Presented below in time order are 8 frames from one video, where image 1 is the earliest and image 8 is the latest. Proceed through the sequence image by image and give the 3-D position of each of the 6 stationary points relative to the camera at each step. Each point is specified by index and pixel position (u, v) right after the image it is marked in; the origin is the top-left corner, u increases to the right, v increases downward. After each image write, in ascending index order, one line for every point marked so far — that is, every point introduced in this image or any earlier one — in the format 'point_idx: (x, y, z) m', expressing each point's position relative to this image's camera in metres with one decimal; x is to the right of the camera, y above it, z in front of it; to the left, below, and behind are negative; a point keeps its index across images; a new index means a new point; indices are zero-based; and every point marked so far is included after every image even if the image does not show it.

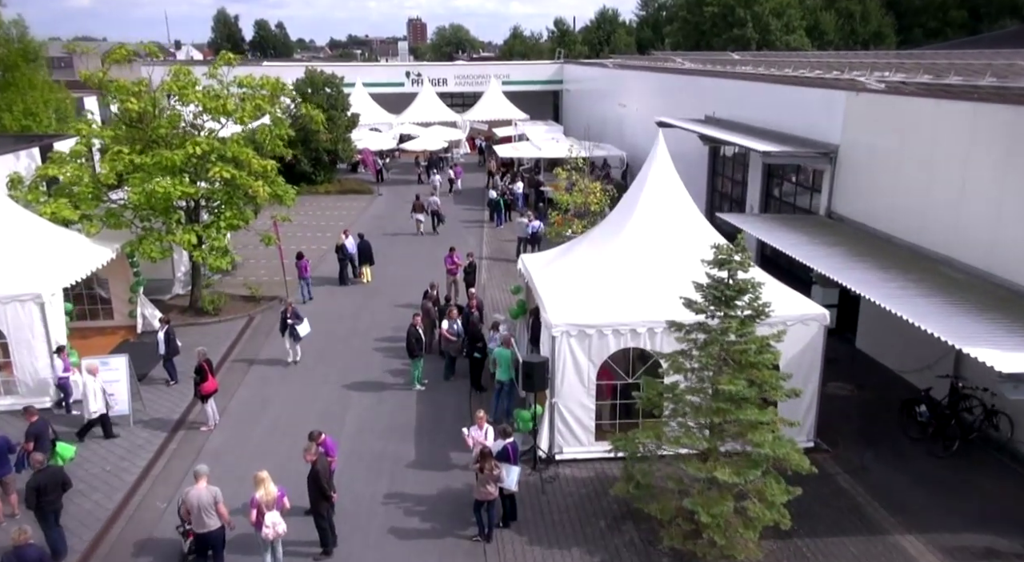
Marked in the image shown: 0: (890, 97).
0: (+6.1, +3.0, +13.0) m
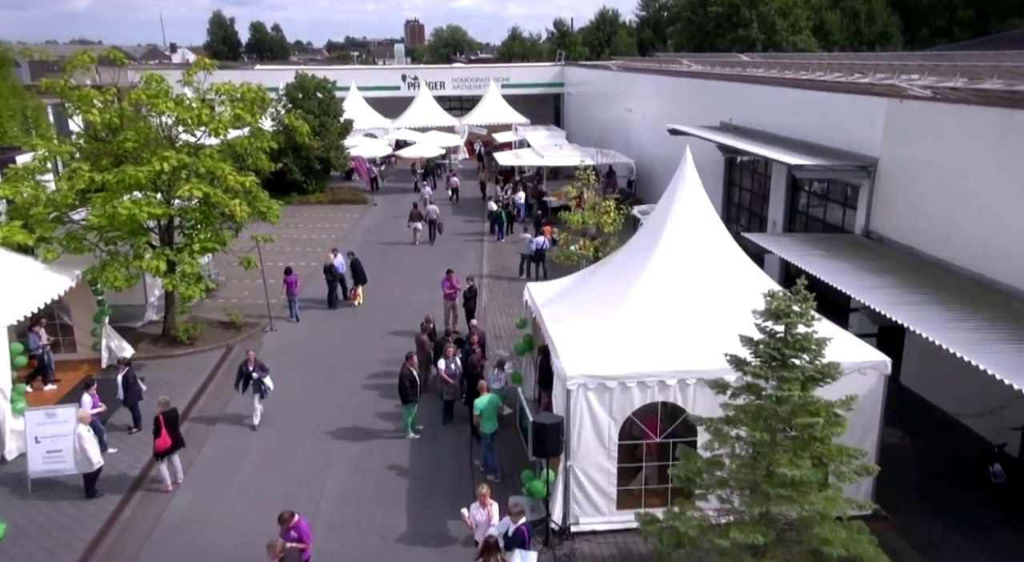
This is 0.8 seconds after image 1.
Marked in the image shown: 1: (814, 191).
0: (+6.1, +2.5, +11.6) m
1: (+5.9, +1.7, +15.7) m
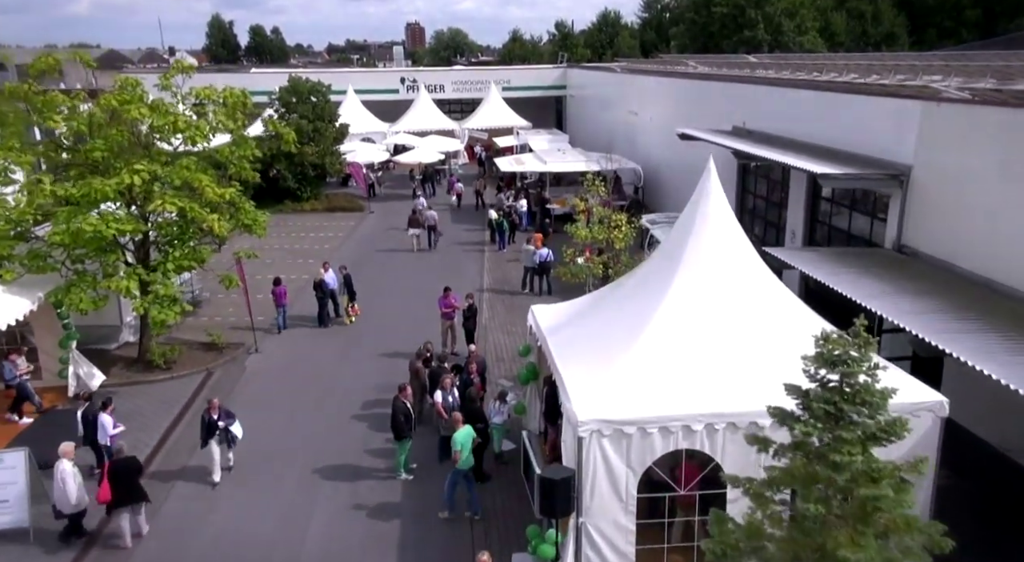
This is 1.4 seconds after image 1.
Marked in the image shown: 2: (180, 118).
0: (+6.2, +2.2, +10.6) m
1: (+5.9, +1.4, +14.6) m
2: (-5.5, +2.7, +13.3) m
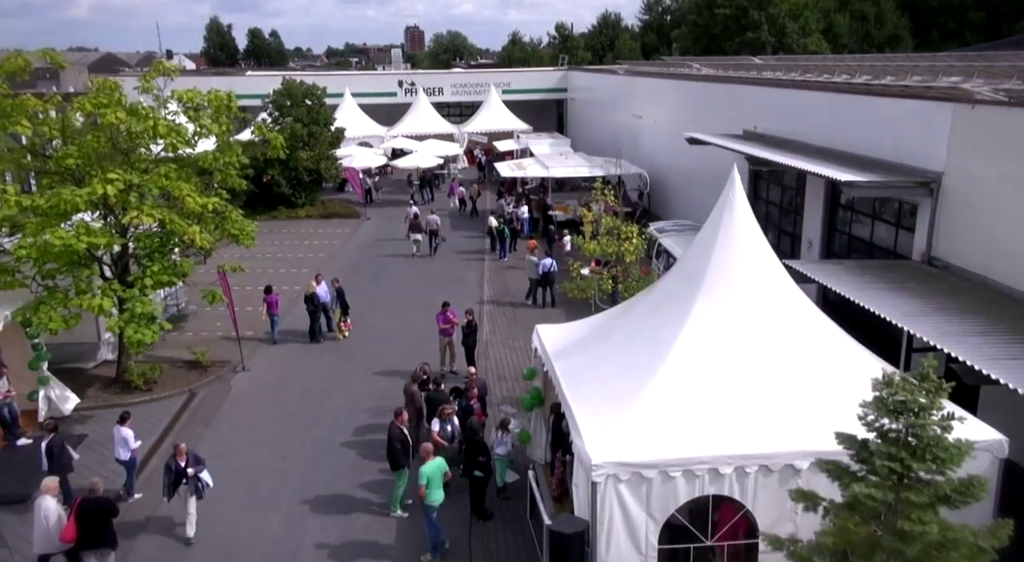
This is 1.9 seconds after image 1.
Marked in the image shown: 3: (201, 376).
0: (+6.2, +2.0, +9.7) m
1: (+5.9, +1.2, +13.8) m
2: (-5.5, +2.4, +12.5) m
3: (-5.2, -1.6, +13.7) m
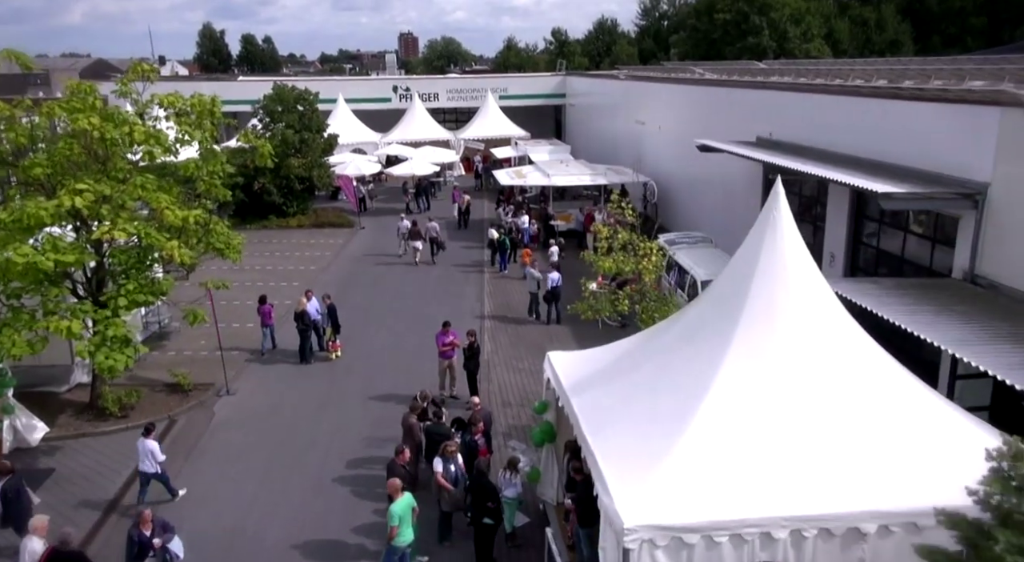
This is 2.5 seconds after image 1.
0: (+6.3, +1.8, +8.9) m
1: (+6.0, +0.9, +12.9) m
2: (-5.4, +2.2, +11.6) m
3: (-5.2, -1.9, +12.7) m
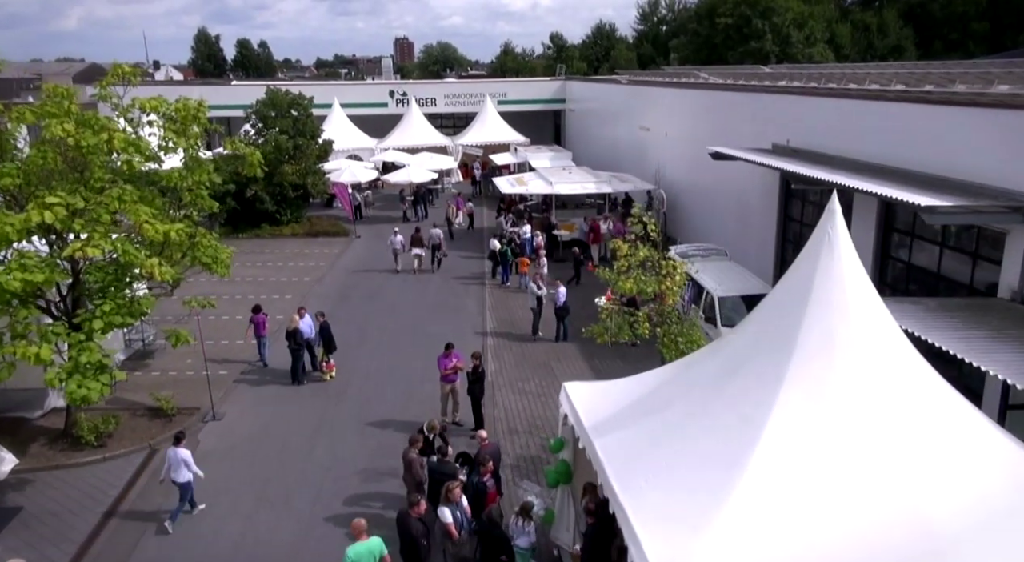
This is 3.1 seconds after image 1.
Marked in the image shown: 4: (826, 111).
0: (+6.4, +1.6, +8.0) m
1: (+6.1, +0.7, +12.1) m
2: (-5.3, +1.9, +10.7) m
3: (-5.1, -2.1, +11.8) m
4: (+5.8, +3.2, +15.2) m
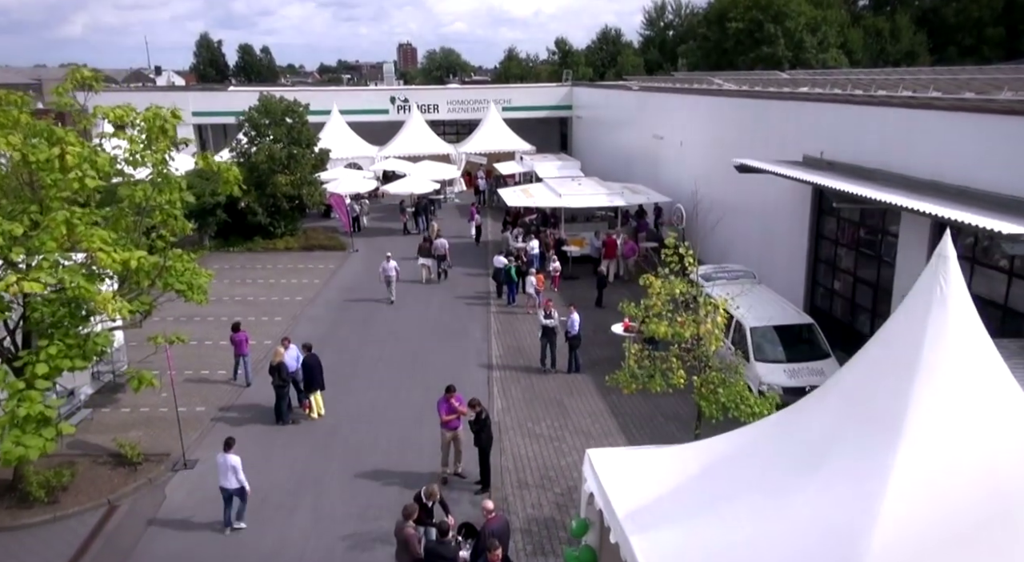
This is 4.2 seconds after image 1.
0: (+6.5, +1.2, +6.7) m
1: (+6.2, +0.3, +10.7) m
2: (-5.1, +1.5, +9.3) m
3: (-4.9, -2.6, +10.4) m
4: (+6.0, +2.8, +13.9) m
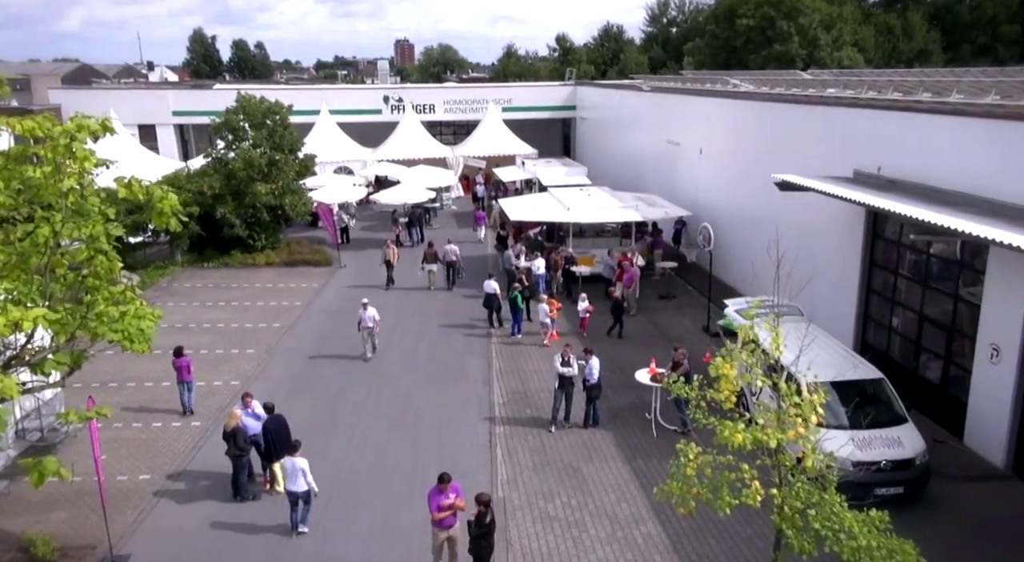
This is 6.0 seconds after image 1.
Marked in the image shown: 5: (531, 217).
0: (+6.7, +0.5, +4.5) m
1: (+6.3, -0.3, +8.6) m
2: (-5.0, +0.9, +7.2) m
3: (-4.8, -3.1, +8.3) m
4: (+6.1, +2.2, +11.7) m
5: (+0.5, +1.6, +19.7) m
